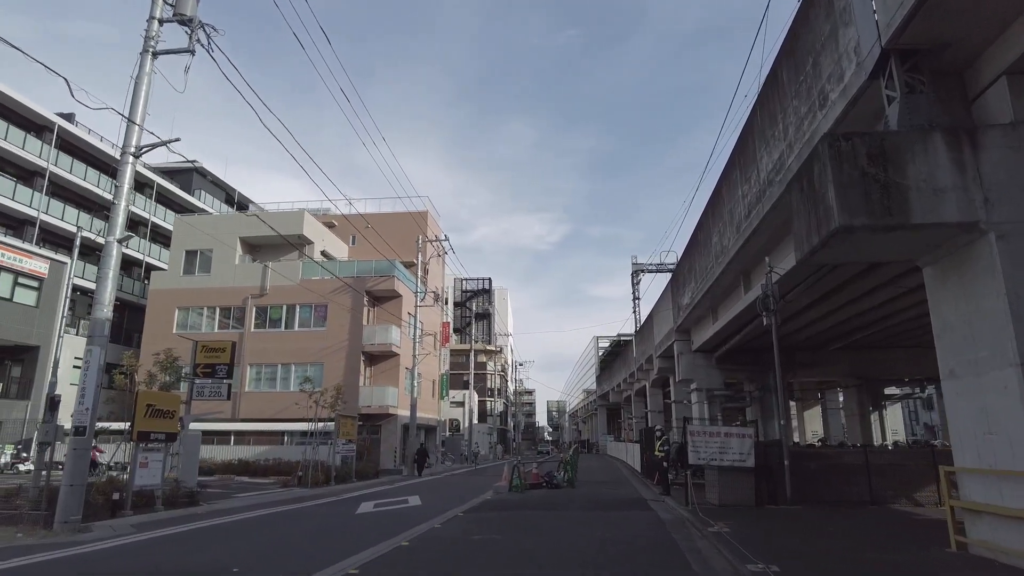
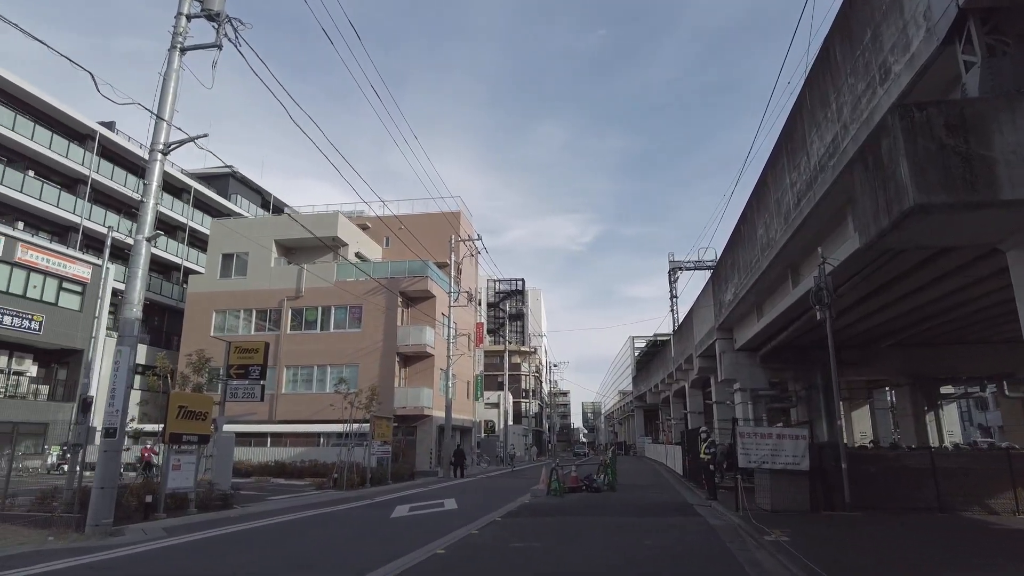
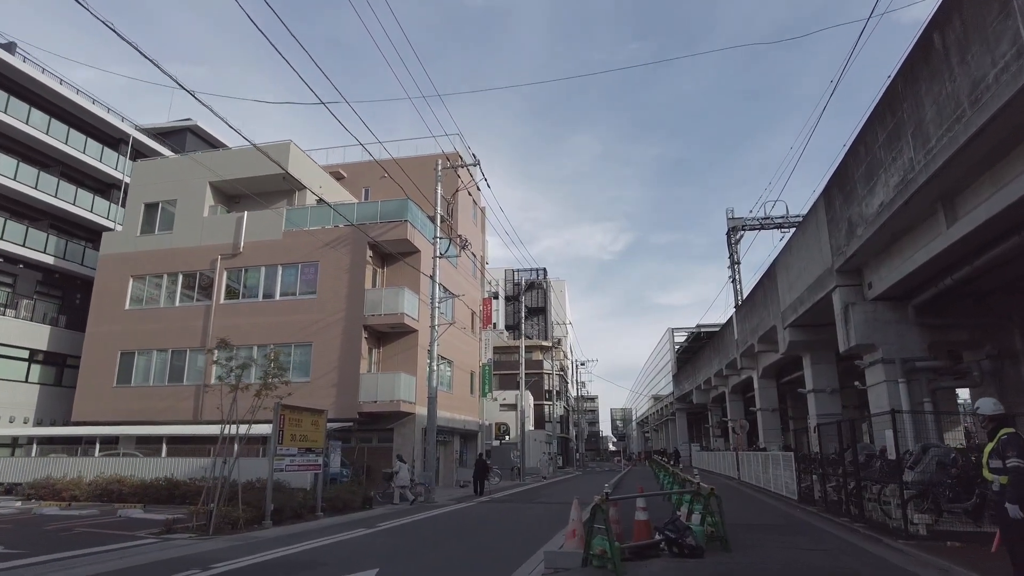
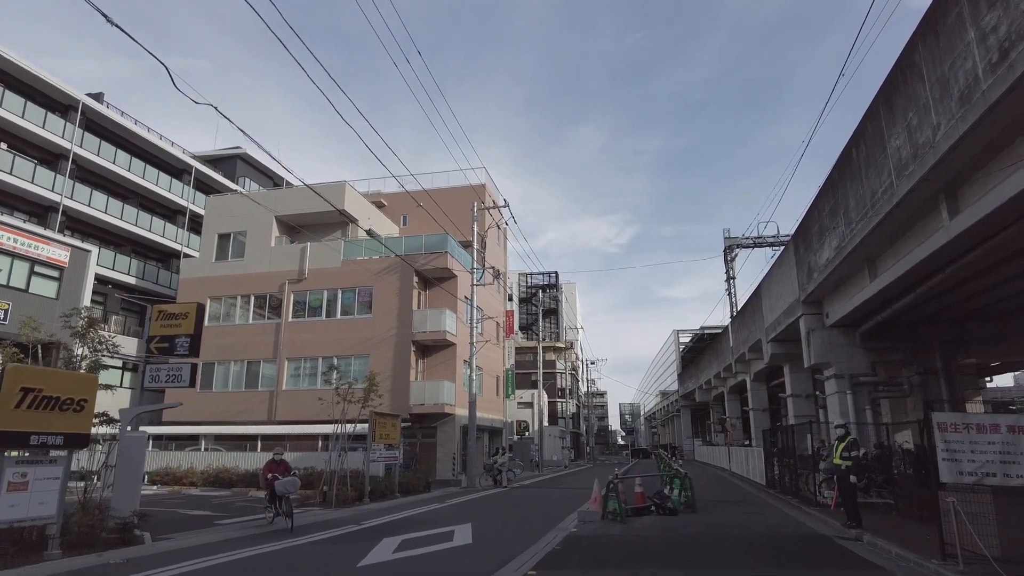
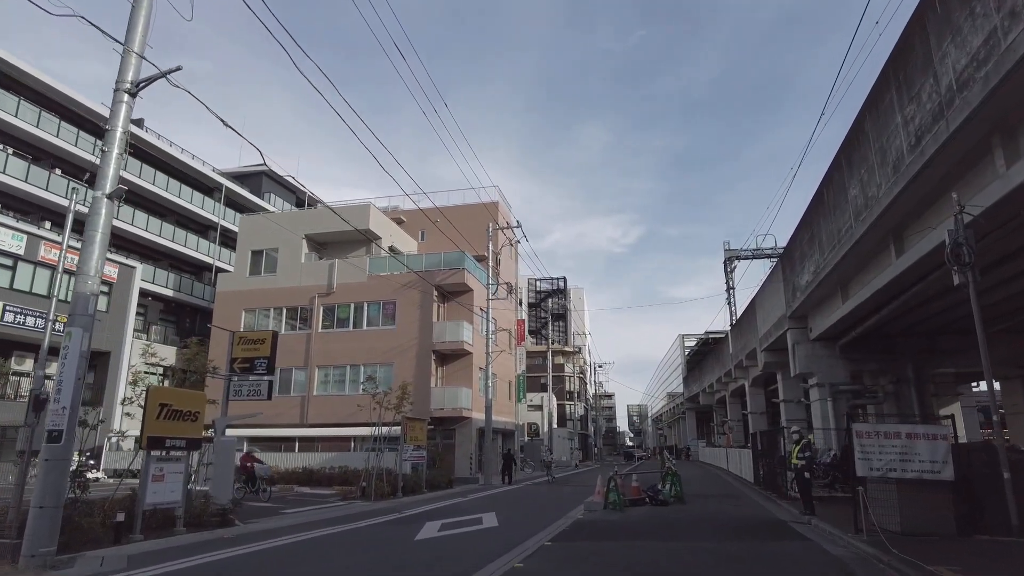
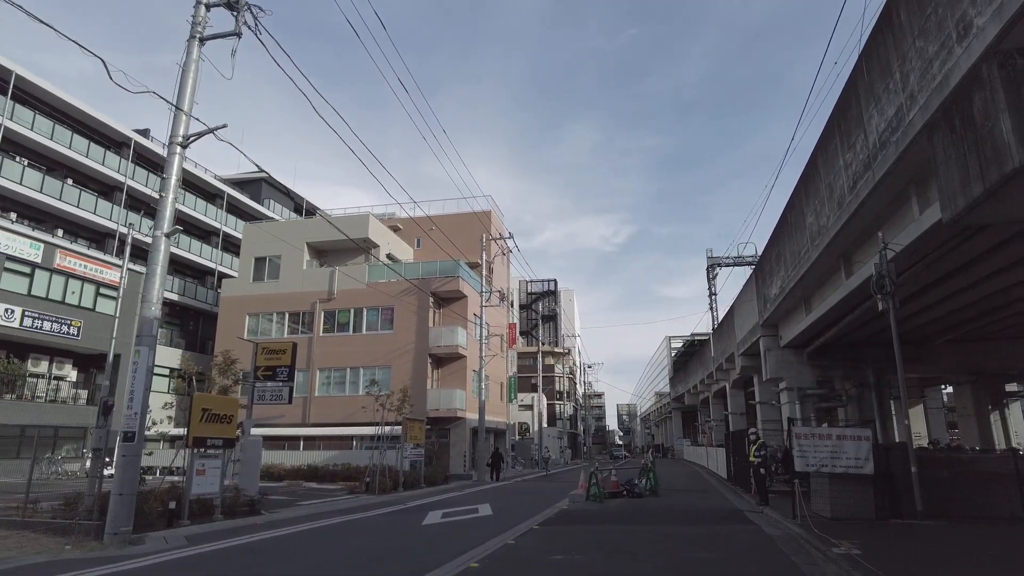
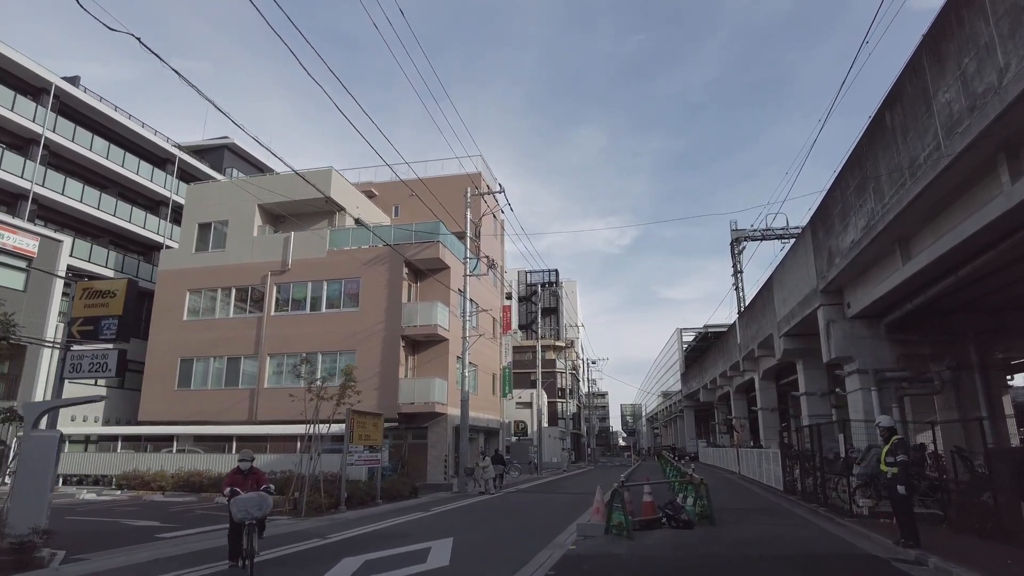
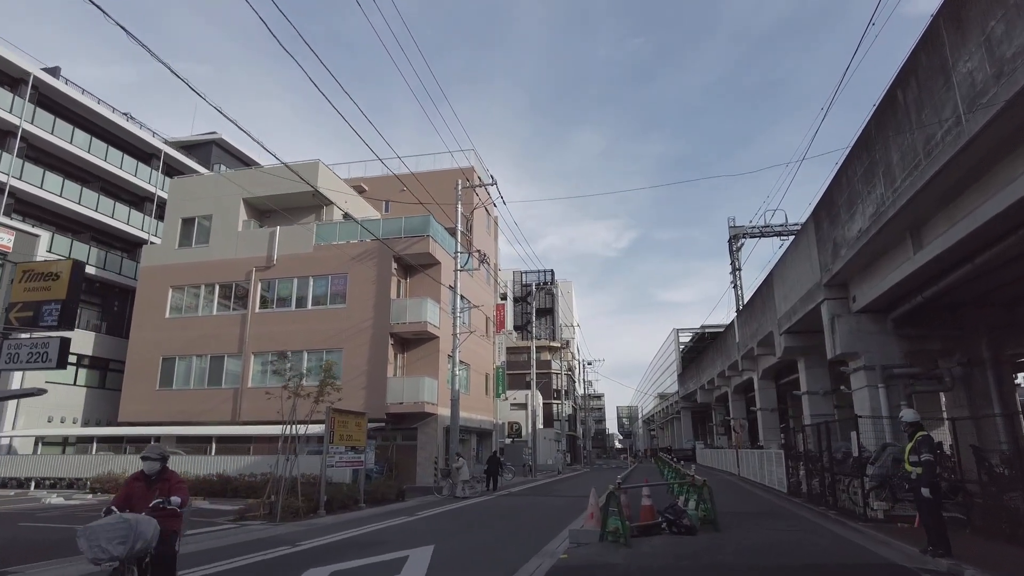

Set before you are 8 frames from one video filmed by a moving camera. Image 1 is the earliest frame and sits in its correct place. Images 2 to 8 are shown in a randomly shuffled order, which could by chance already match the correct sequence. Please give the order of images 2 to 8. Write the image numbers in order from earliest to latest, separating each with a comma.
2, 6, 5, 4, 7, 8, 3
